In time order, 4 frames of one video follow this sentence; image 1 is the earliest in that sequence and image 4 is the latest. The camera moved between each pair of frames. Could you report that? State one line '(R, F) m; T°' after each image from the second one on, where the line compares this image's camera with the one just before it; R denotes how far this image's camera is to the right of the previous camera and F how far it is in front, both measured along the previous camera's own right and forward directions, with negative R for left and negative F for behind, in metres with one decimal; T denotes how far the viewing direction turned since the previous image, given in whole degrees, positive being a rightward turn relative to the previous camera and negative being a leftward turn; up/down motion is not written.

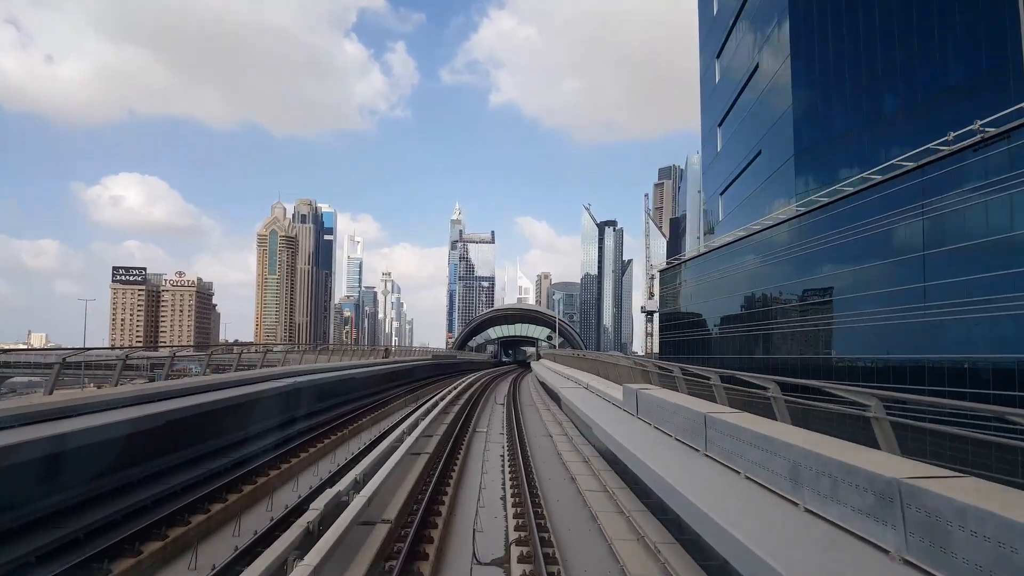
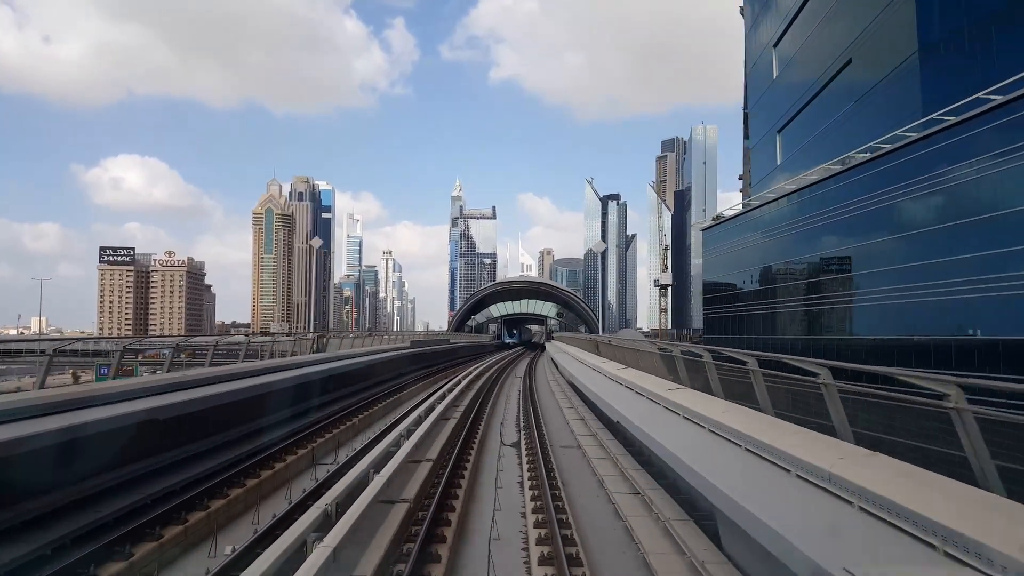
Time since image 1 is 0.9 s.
(-0.1, +1.4) m; 0°
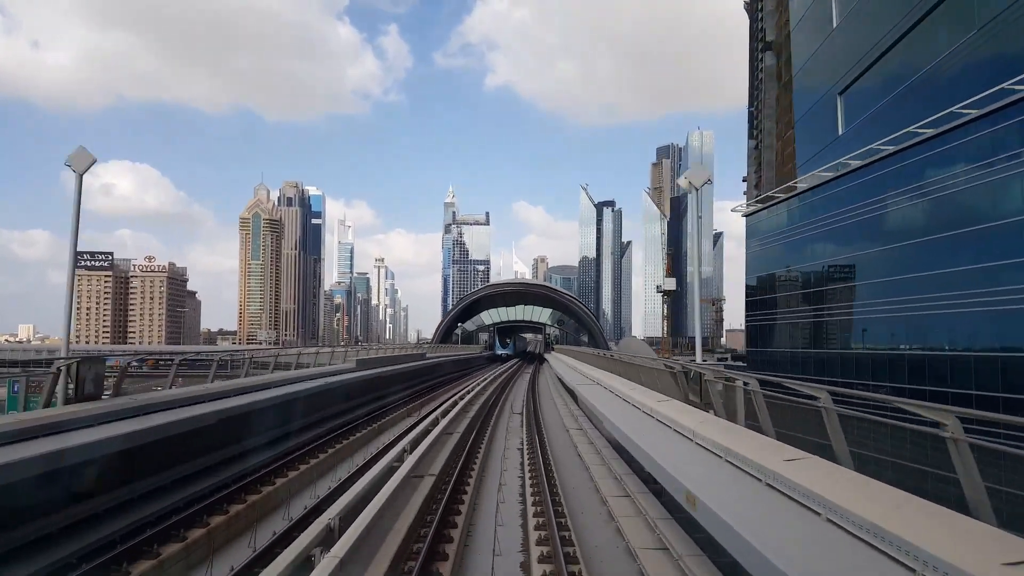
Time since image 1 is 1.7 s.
(0.0, +1.1) m; +1°
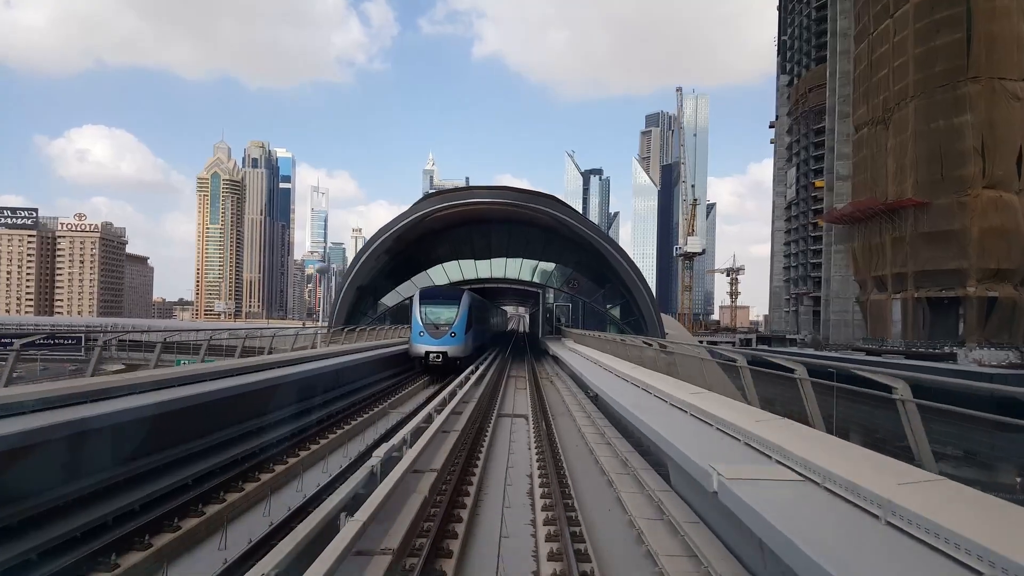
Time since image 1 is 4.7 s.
(+0.1, +3.6) m; +2°
